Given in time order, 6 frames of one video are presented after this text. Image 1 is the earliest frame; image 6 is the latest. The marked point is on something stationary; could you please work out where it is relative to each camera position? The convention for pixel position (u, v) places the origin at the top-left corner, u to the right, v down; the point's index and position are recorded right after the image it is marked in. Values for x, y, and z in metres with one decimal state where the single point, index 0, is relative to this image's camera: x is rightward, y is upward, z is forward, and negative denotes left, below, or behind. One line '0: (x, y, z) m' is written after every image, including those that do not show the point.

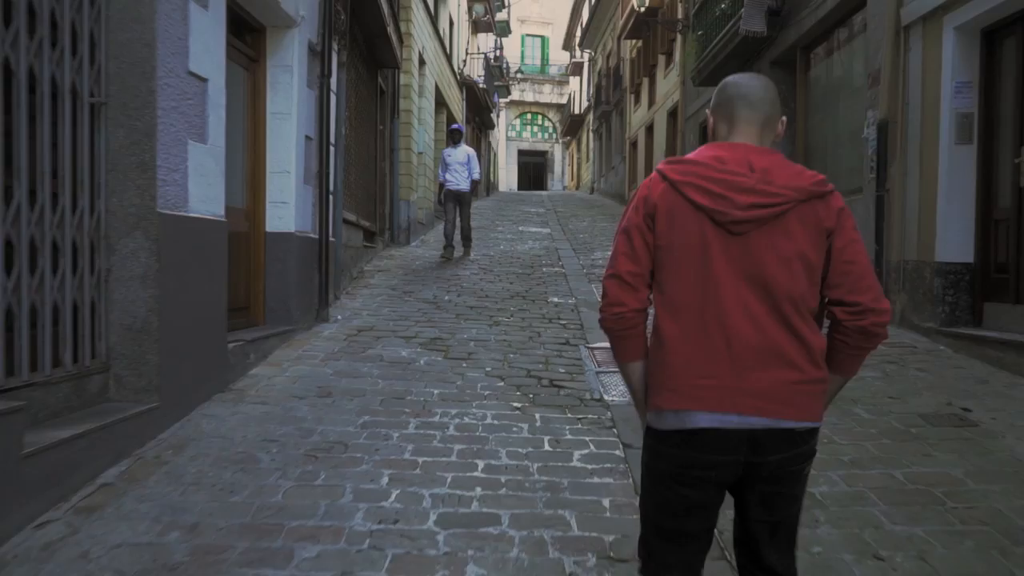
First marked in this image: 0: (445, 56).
0: (-1.5, +5.2, +18.4) m
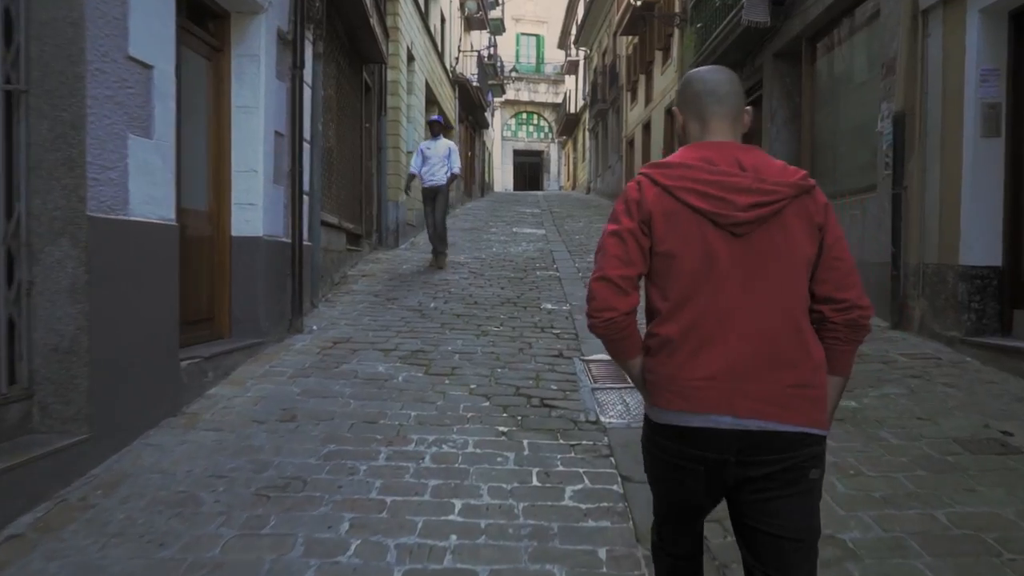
0: (-1.7, +5.2, +17.9) m
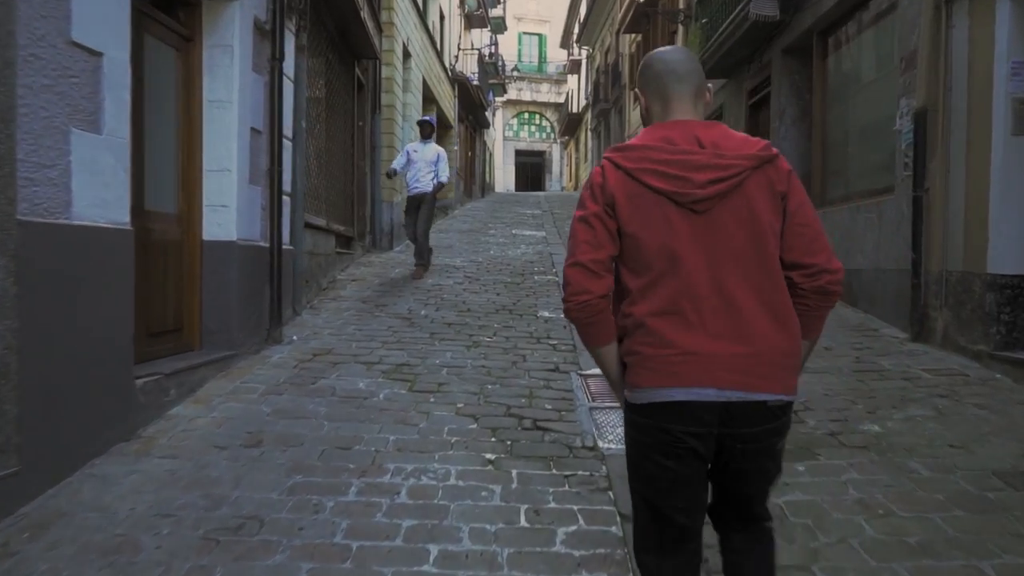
0: (-1.7, +5.1, +17.5) m
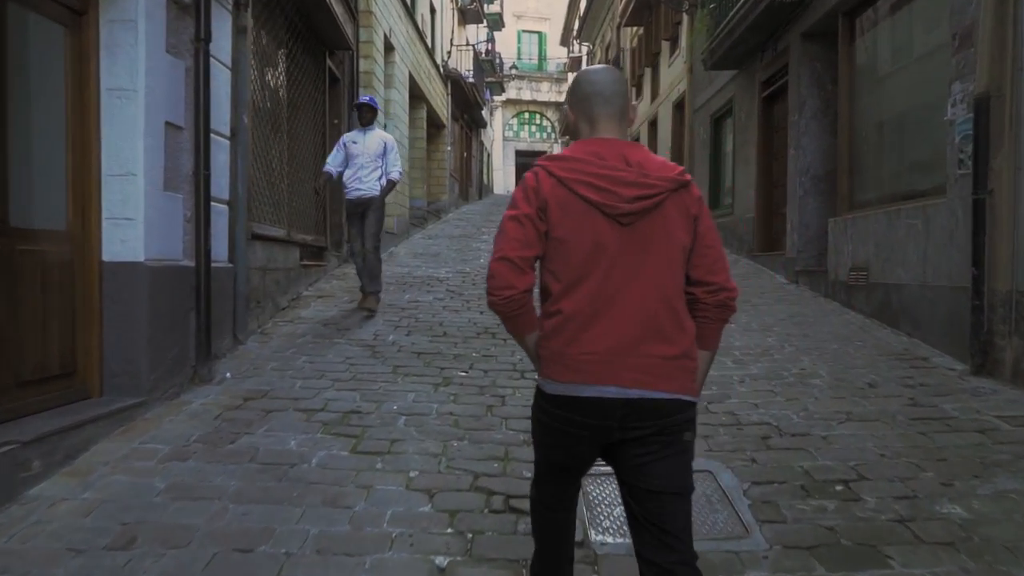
0: (-1.8, +4.9, +16.5) m
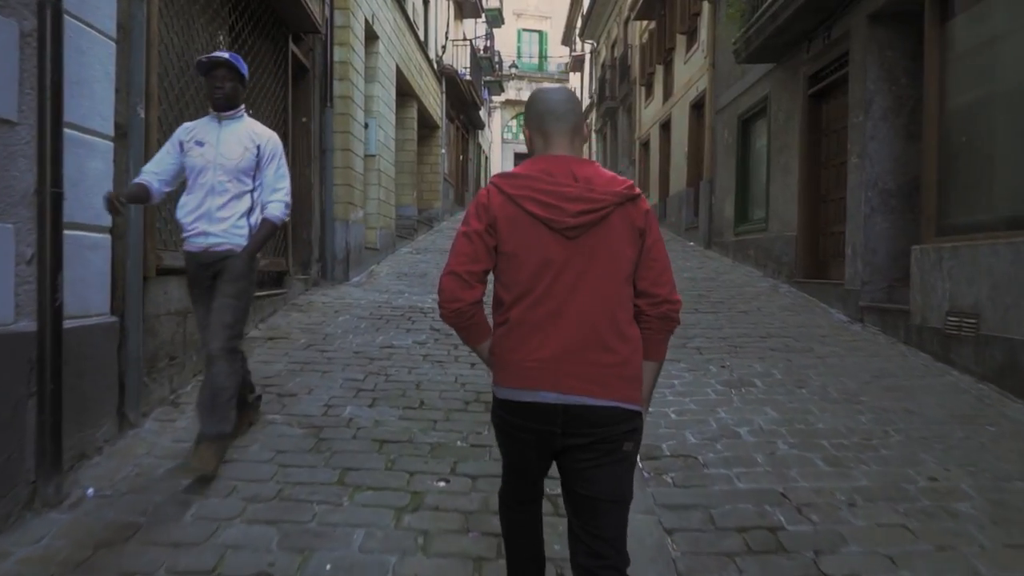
0: (-1.8, +4.6, +14.9) m
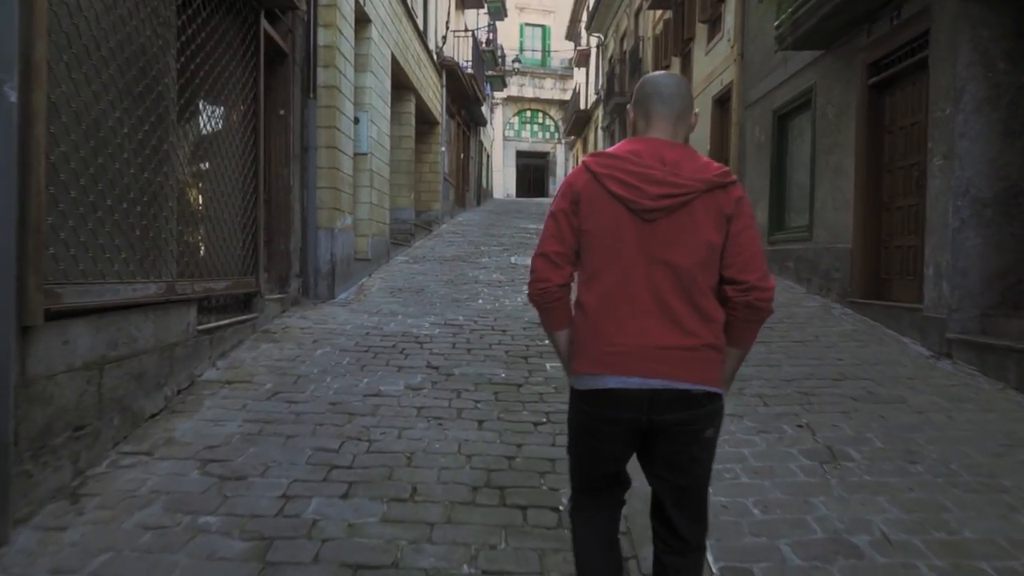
0: (-1.7, +4.4, +13.6) m
